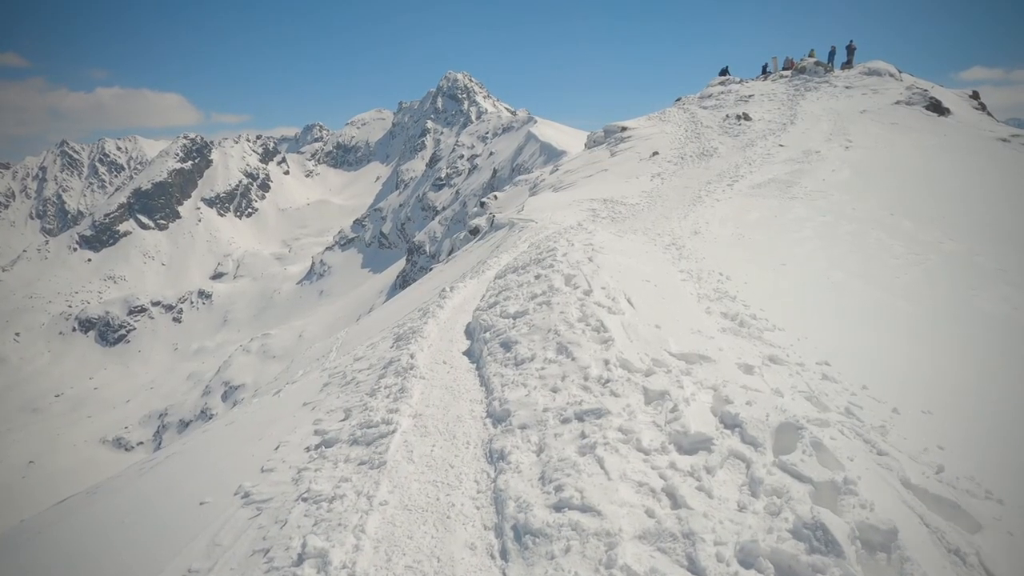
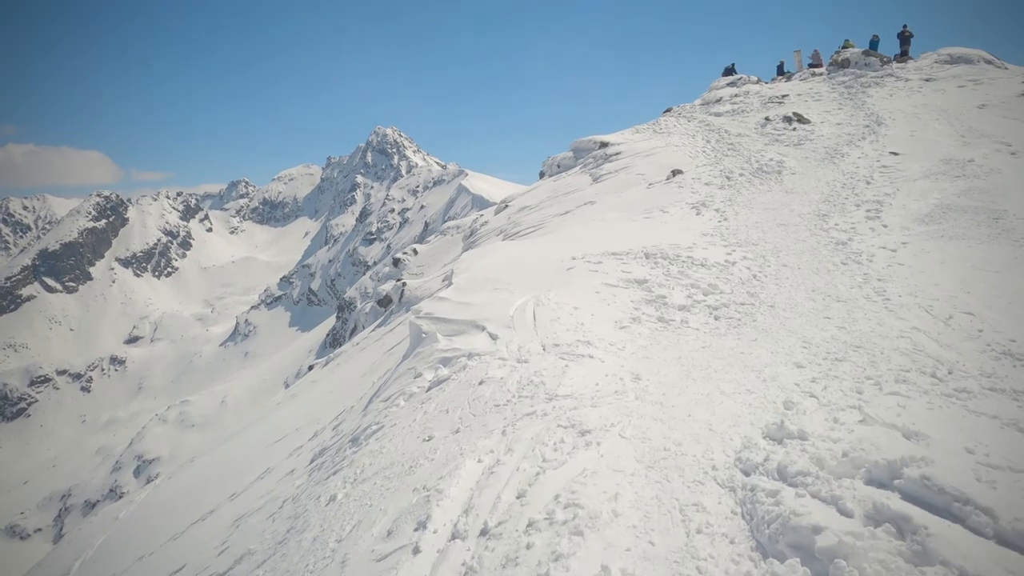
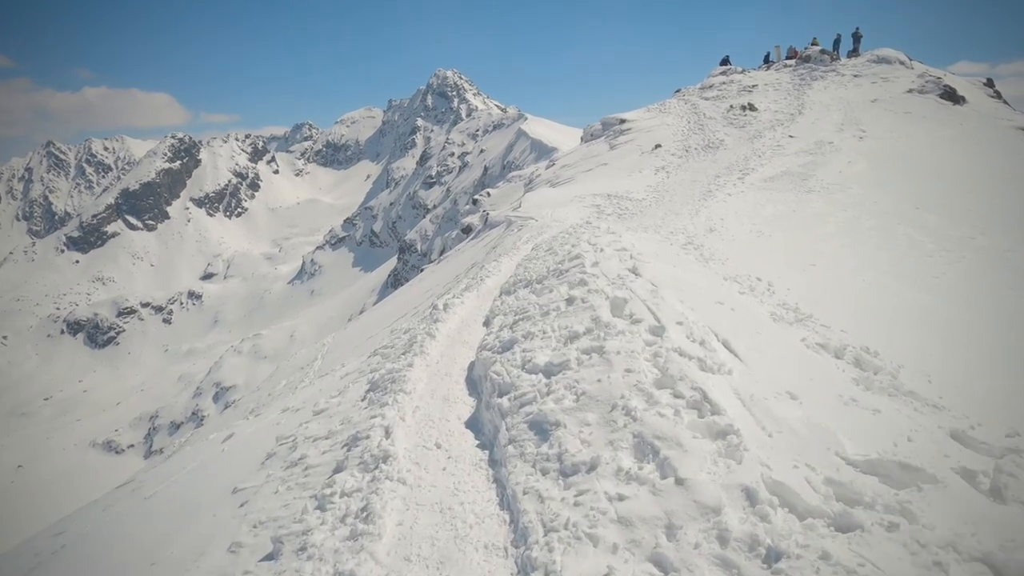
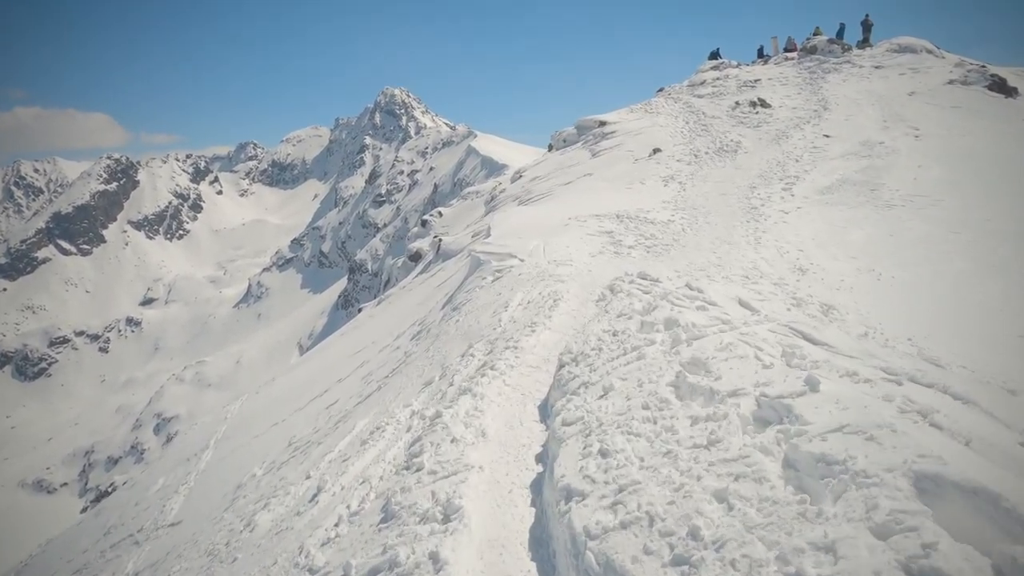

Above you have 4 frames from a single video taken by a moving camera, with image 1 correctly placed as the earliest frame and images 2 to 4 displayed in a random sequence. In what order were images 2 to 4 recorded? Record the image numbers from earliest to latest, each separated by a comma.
3, 4, 2
